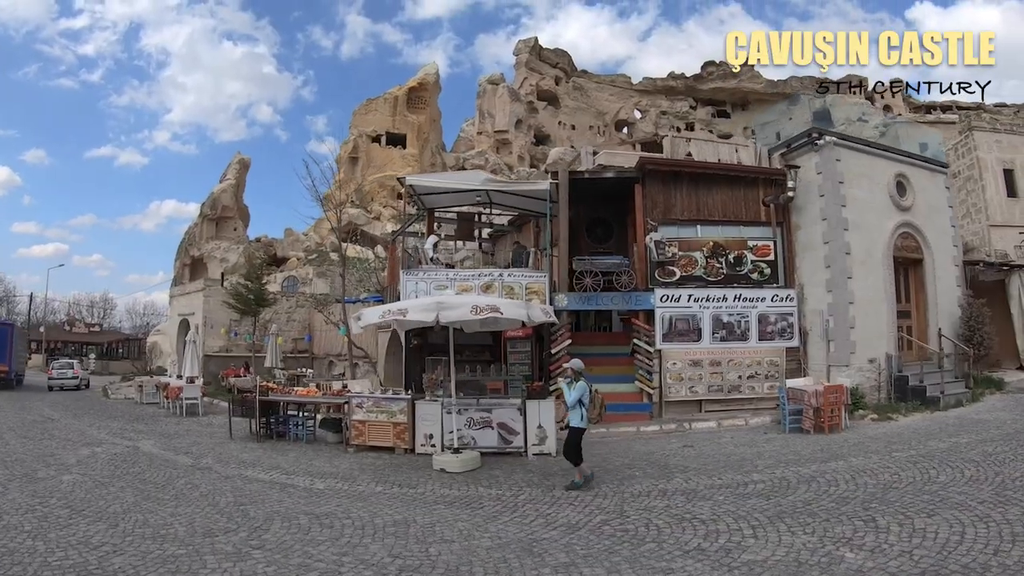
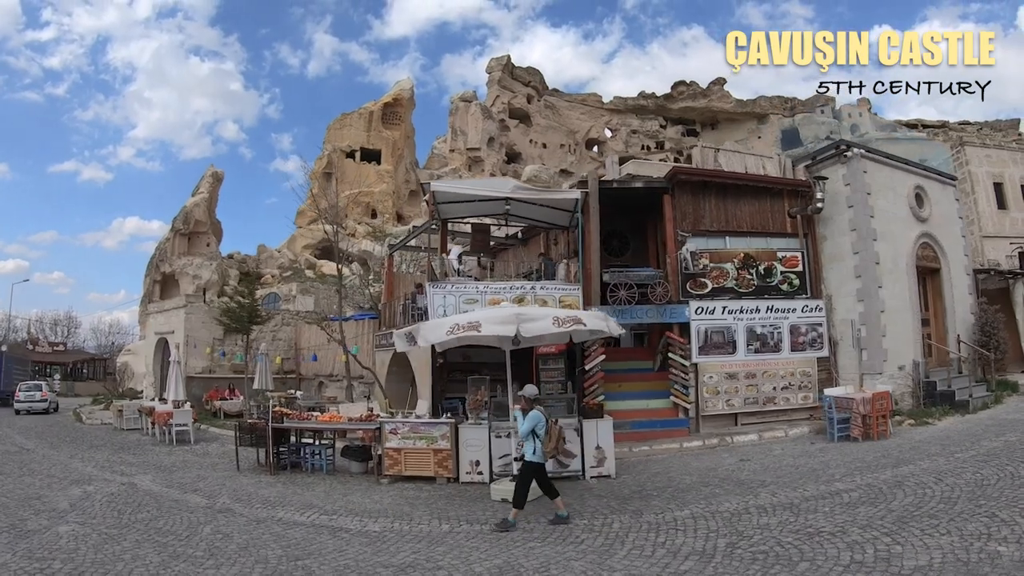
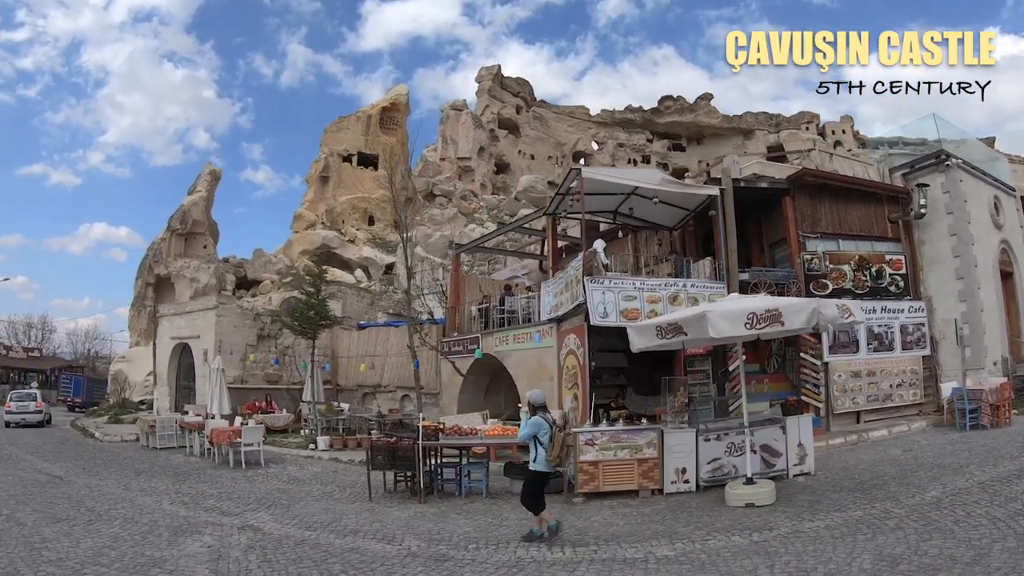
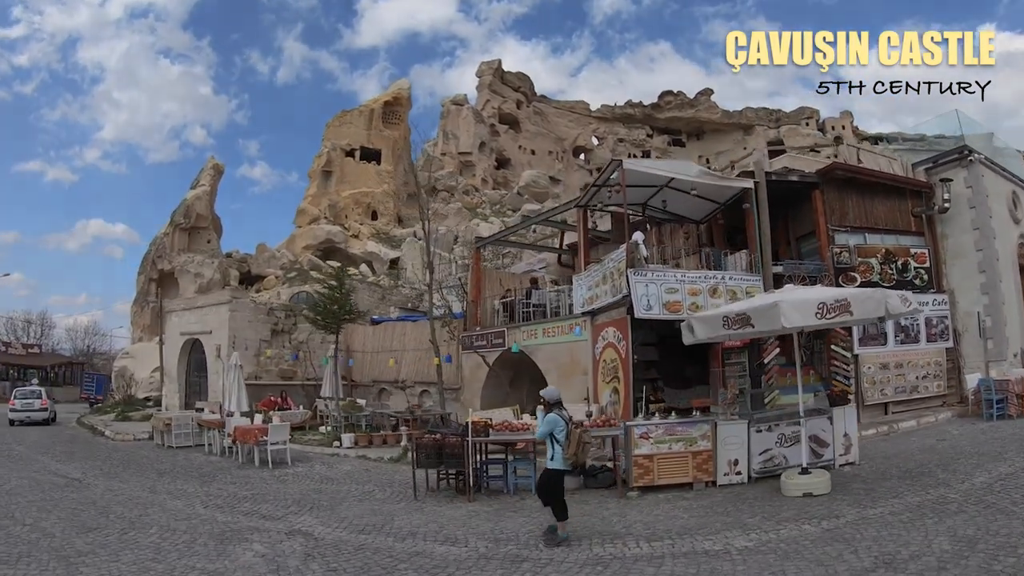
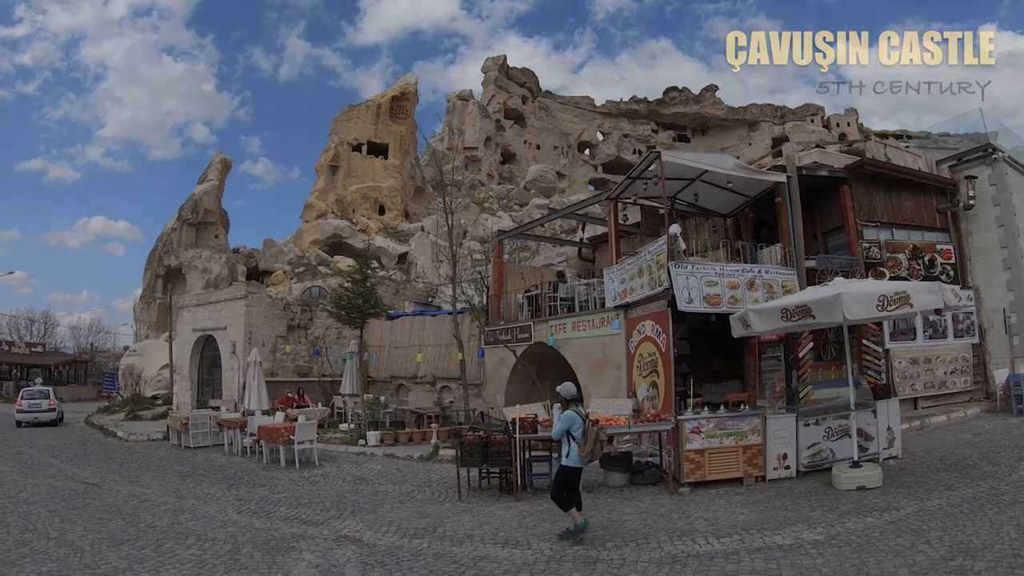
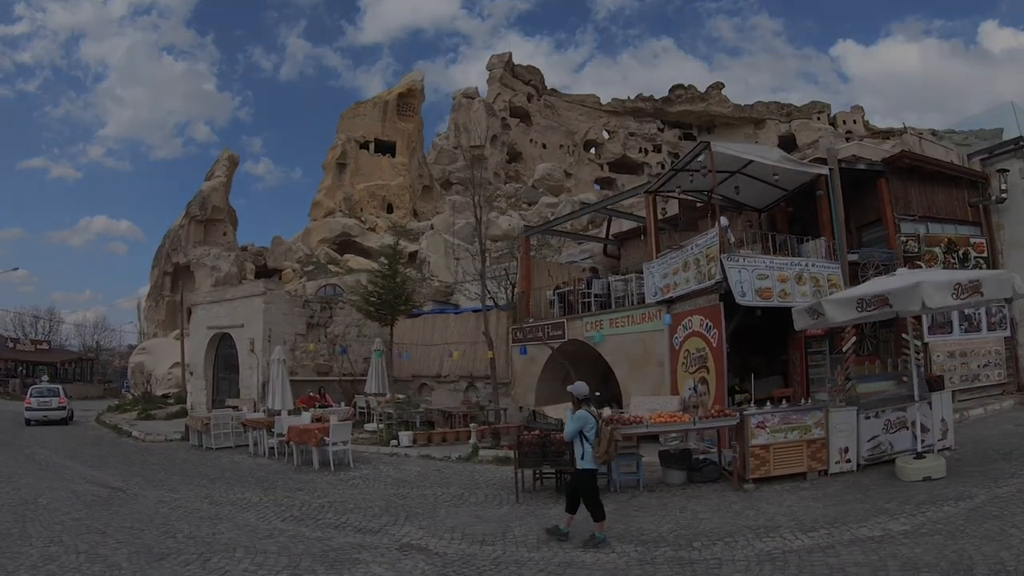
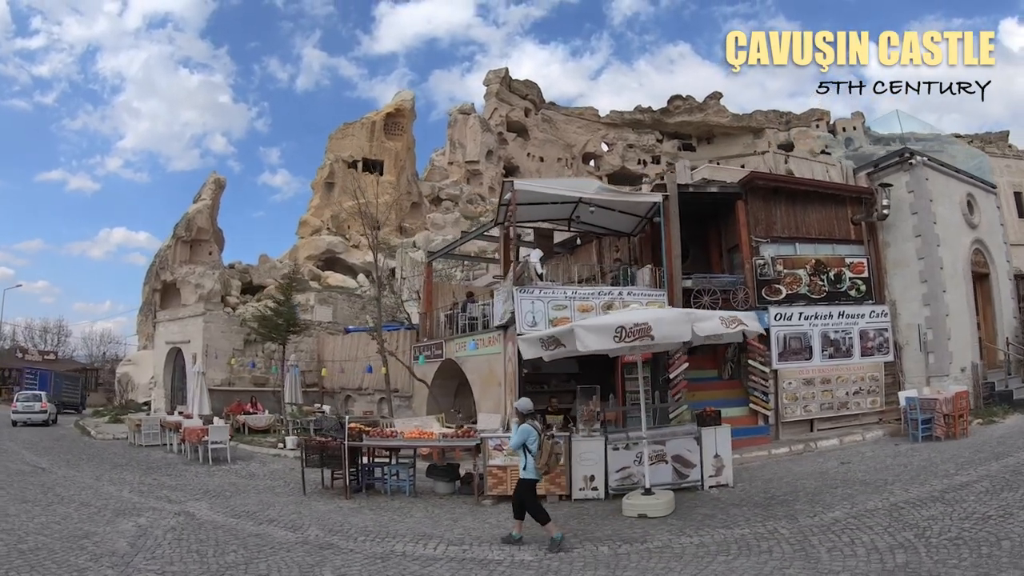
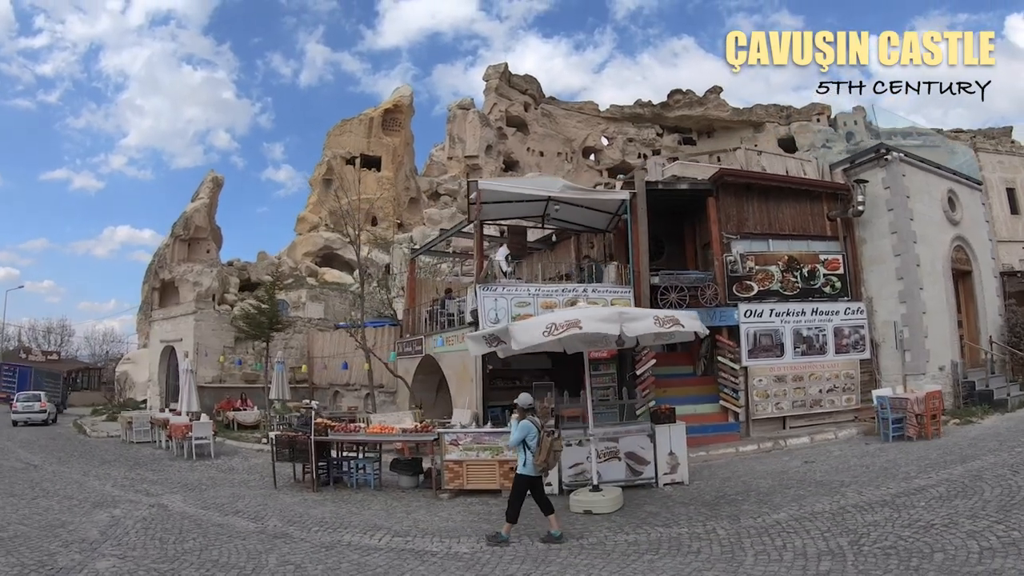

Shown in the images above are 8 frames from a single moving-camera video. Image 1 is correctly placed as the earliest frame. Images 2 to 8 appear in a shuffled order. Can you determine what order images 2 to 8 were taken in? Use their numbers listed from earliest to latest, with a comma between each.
2, 8, 7, 3, 4, 5, 6
